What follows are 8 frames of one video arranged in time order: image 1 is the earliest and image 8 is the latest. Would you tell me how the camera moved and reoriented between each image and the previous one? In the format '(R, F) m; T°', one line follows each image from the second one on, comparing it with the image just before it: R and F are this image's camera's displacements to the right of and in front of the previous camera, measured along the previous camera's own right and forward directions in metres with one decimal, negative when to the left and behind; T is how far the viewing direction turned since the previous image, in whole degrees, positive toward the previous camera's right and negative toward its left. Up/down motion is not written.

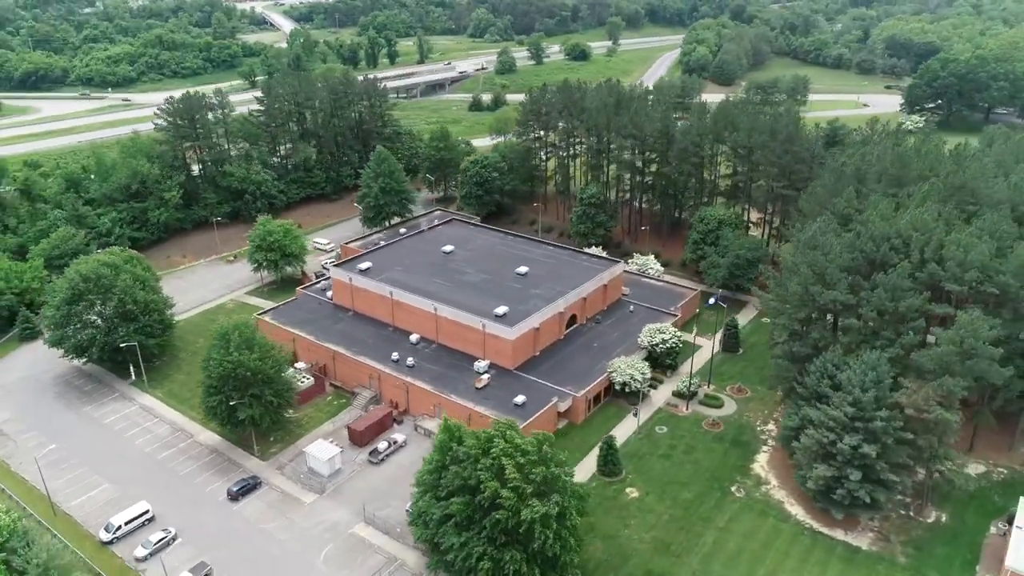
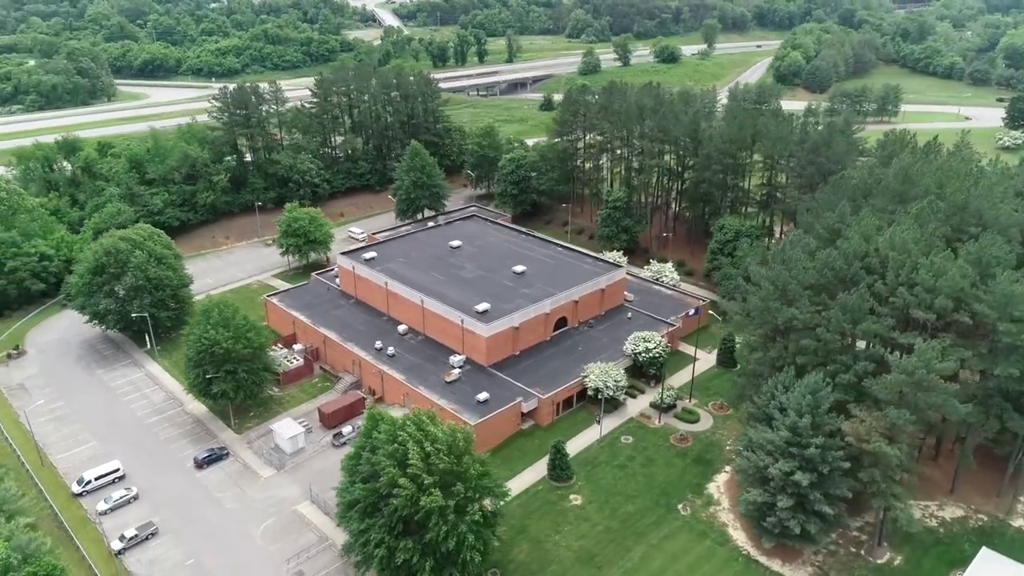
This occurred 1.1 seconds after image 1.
(+9.7, +0.7) m; -8°
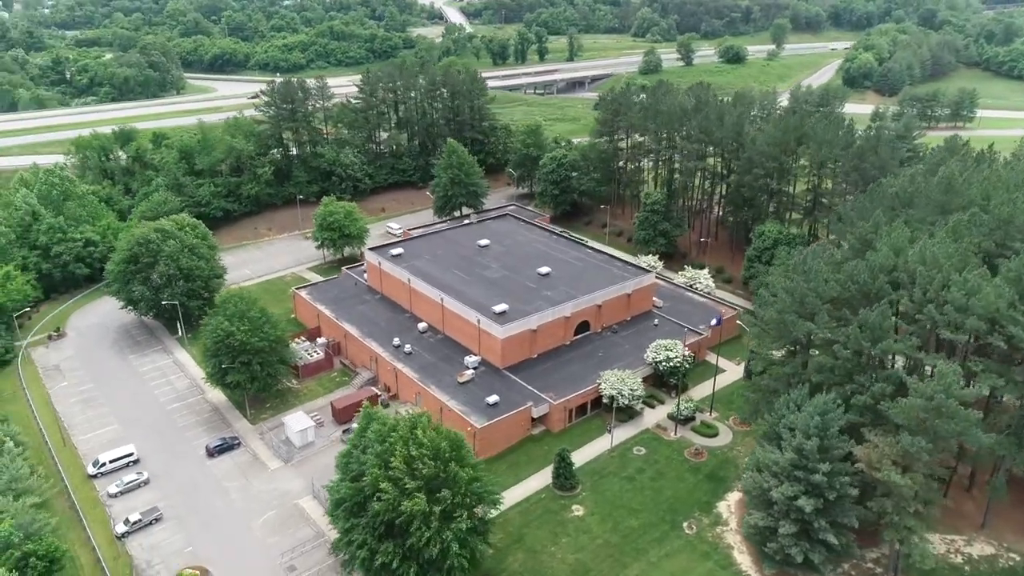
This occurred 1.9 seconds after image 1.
(+3.5, +1.3) m; -5°
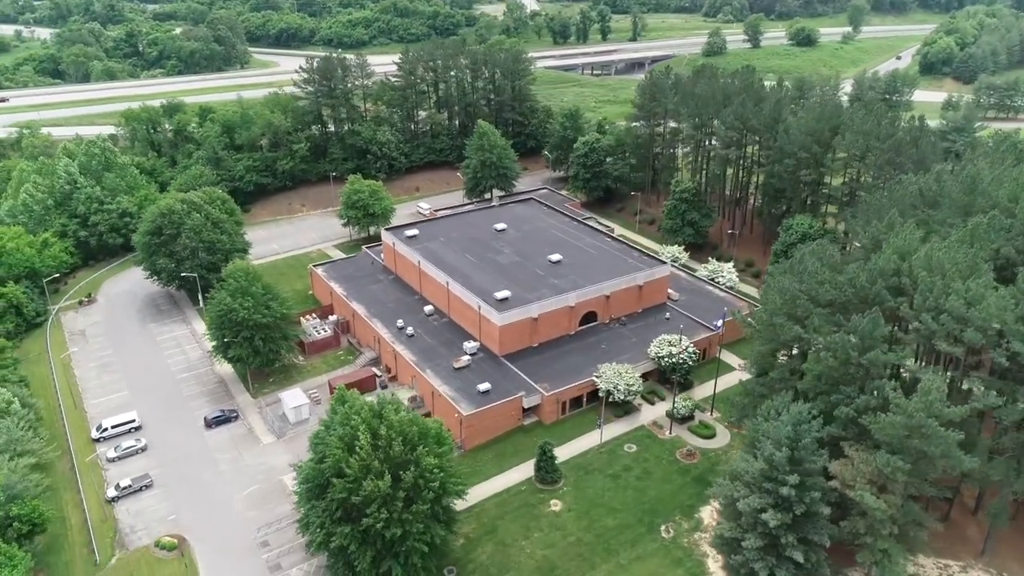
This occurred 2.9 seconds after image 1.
(+5.0, +1.2) m; -5°
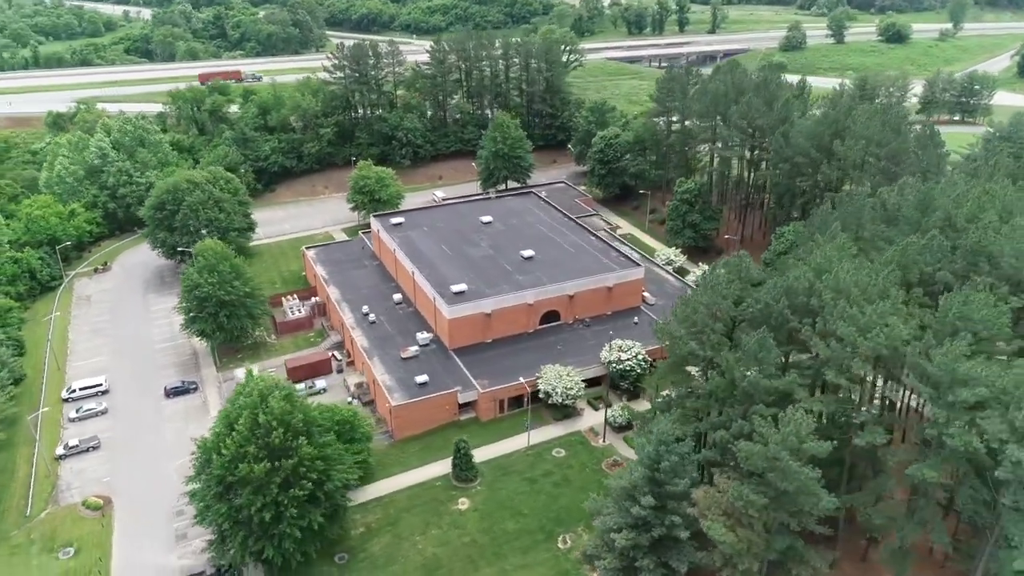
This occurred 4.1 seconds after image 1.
(+10.5, +1.3) m; -7°
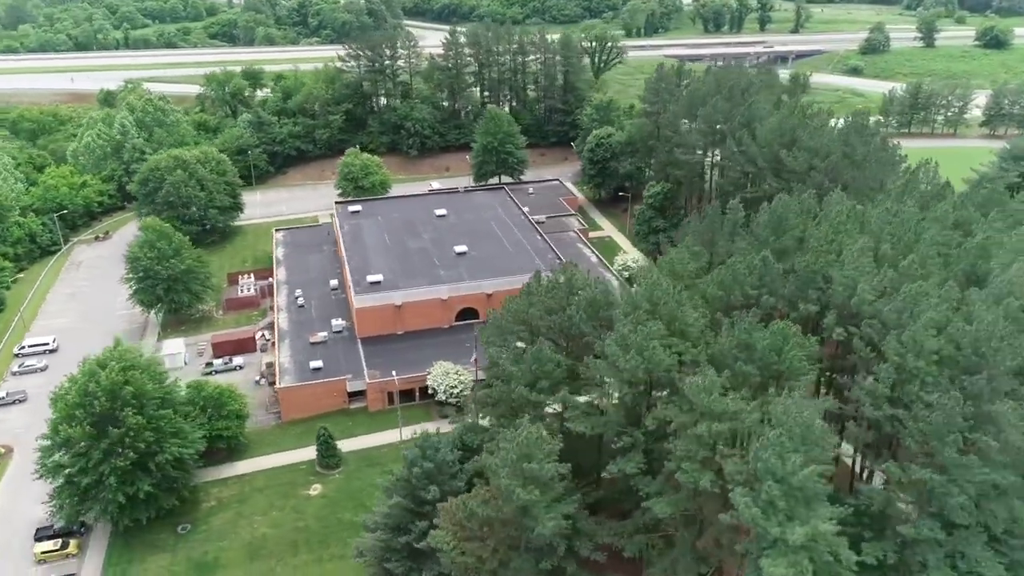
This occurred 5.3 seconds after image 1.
(+14.5, +1.6) m; -8°
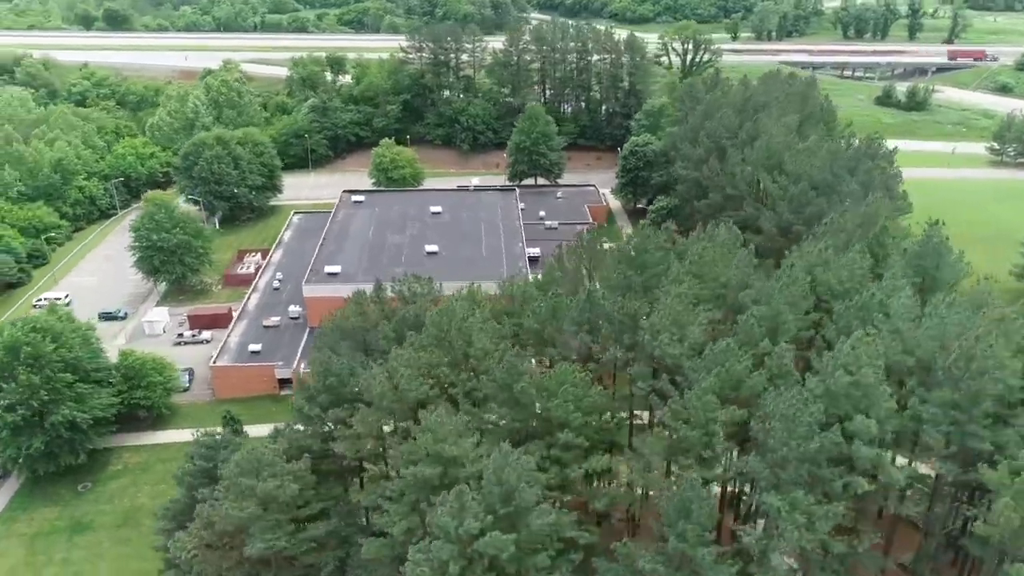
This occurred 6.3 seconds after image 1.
(+14.6, +3.5) m; -12°
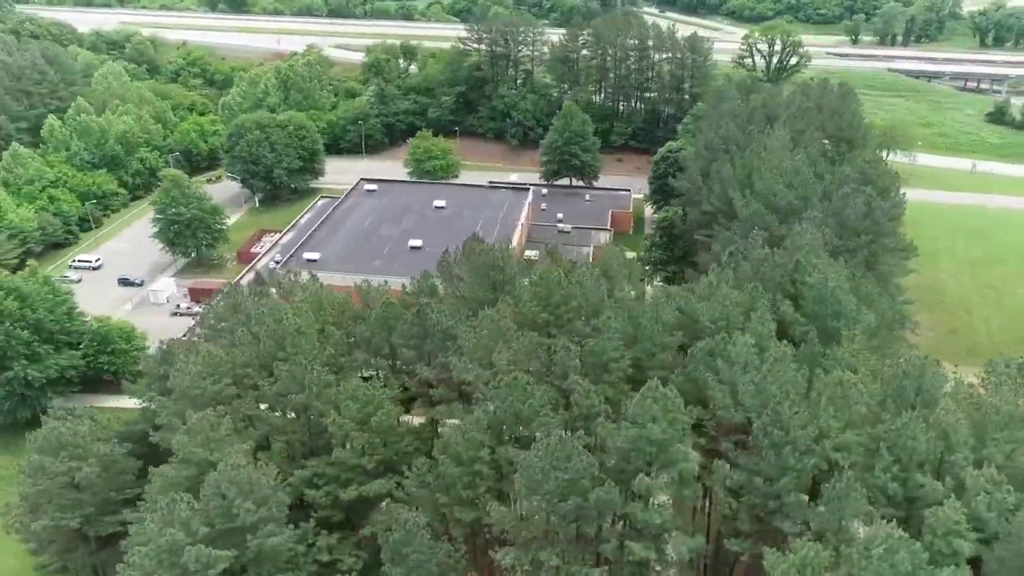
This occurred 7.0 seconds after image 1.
(+11.5, +2.7) m; -10°
